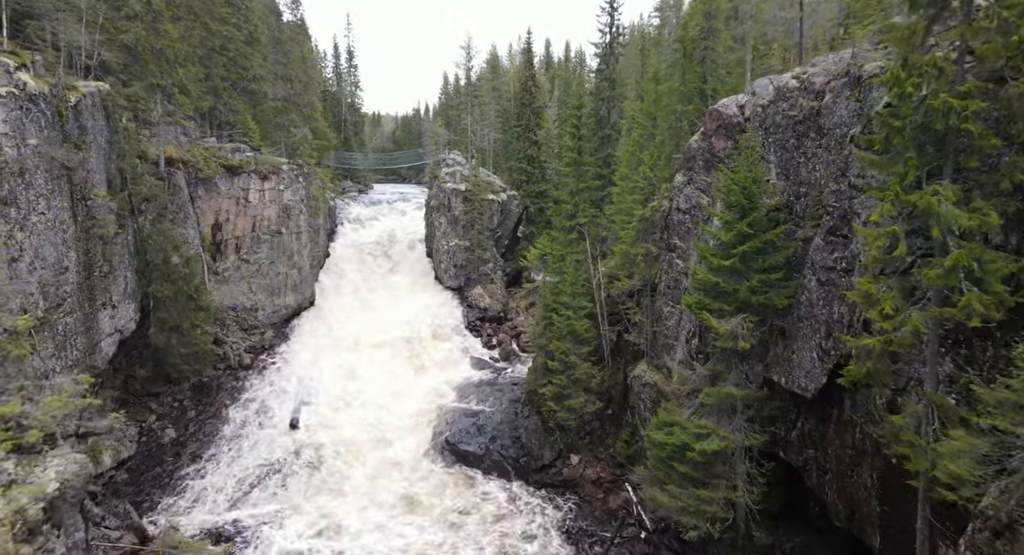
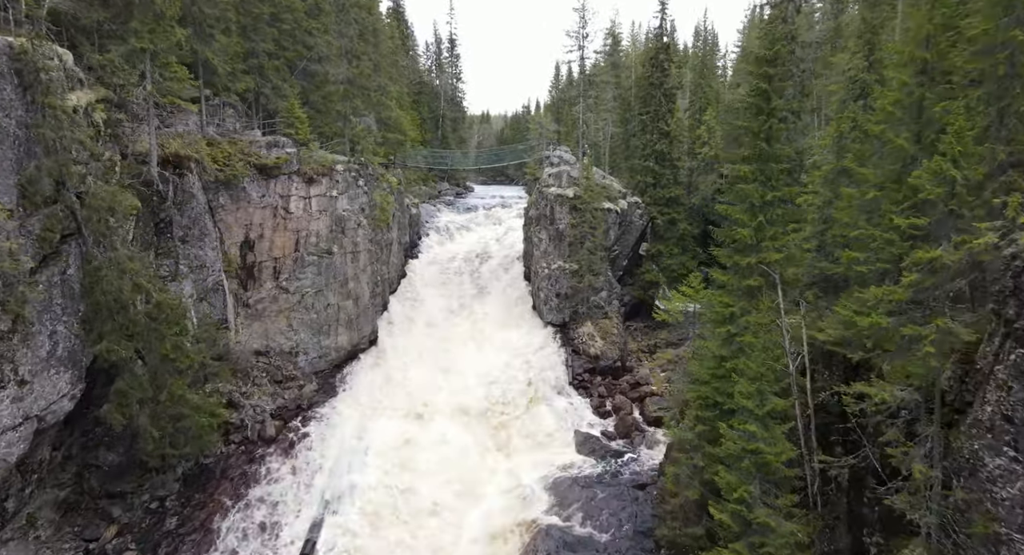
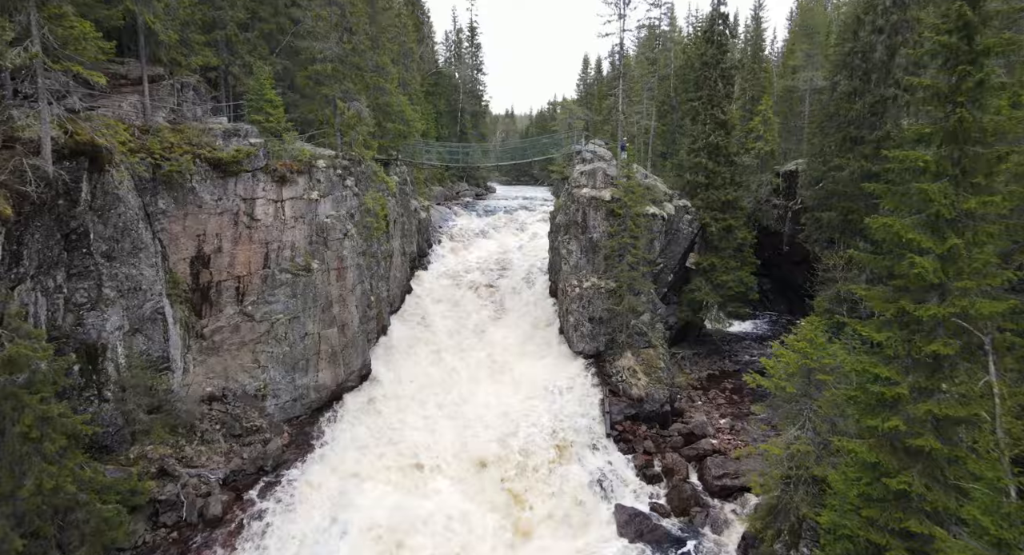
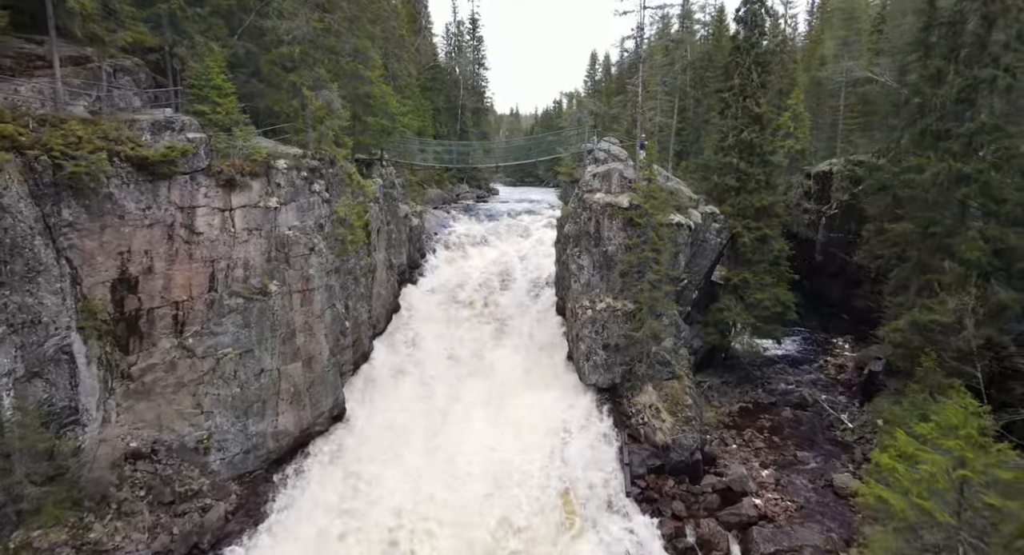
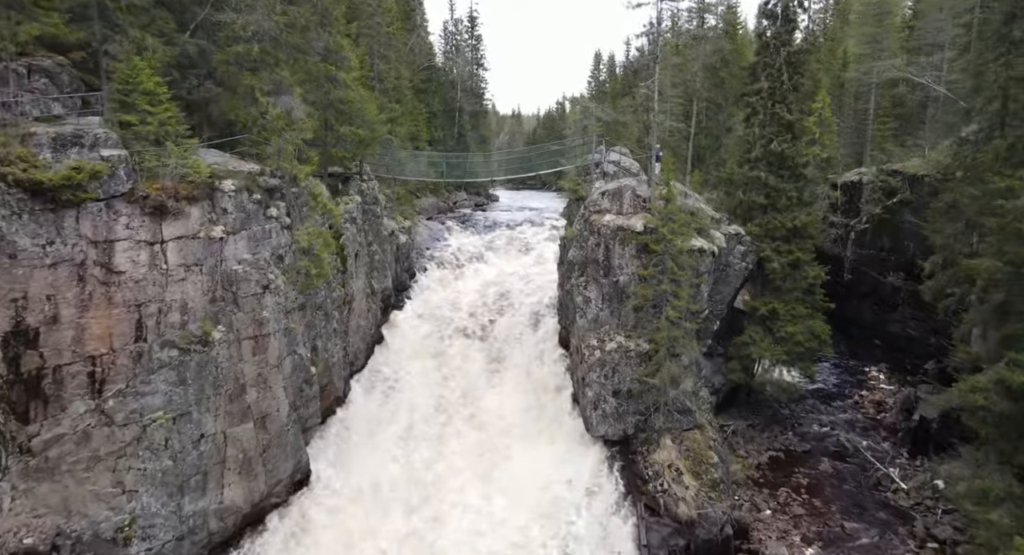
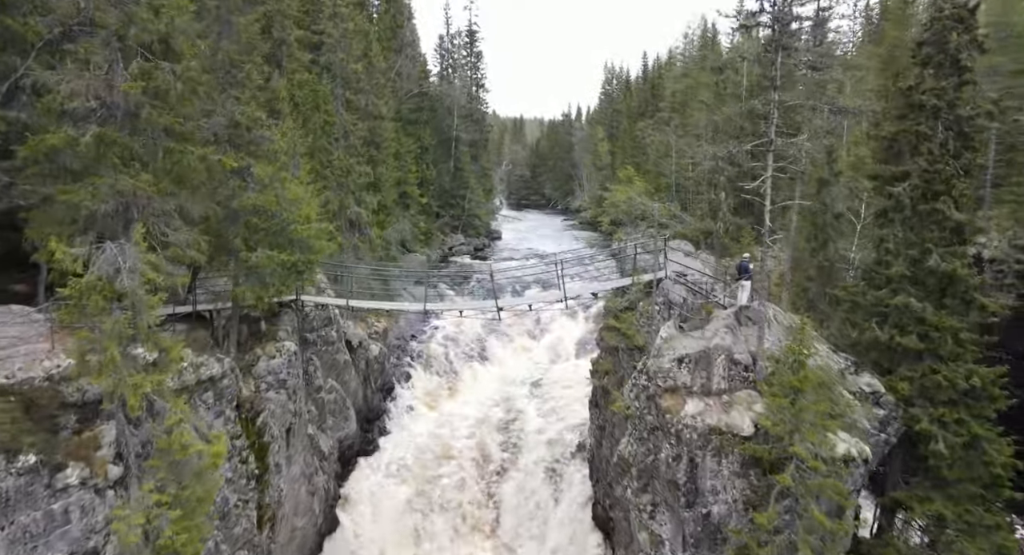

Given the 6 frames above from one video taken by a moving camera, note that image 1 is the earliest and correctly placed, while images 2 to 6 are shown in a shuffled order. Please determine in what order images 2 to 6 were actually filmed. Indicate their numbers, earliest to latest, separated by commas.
2, 3, 4, 5, 6
